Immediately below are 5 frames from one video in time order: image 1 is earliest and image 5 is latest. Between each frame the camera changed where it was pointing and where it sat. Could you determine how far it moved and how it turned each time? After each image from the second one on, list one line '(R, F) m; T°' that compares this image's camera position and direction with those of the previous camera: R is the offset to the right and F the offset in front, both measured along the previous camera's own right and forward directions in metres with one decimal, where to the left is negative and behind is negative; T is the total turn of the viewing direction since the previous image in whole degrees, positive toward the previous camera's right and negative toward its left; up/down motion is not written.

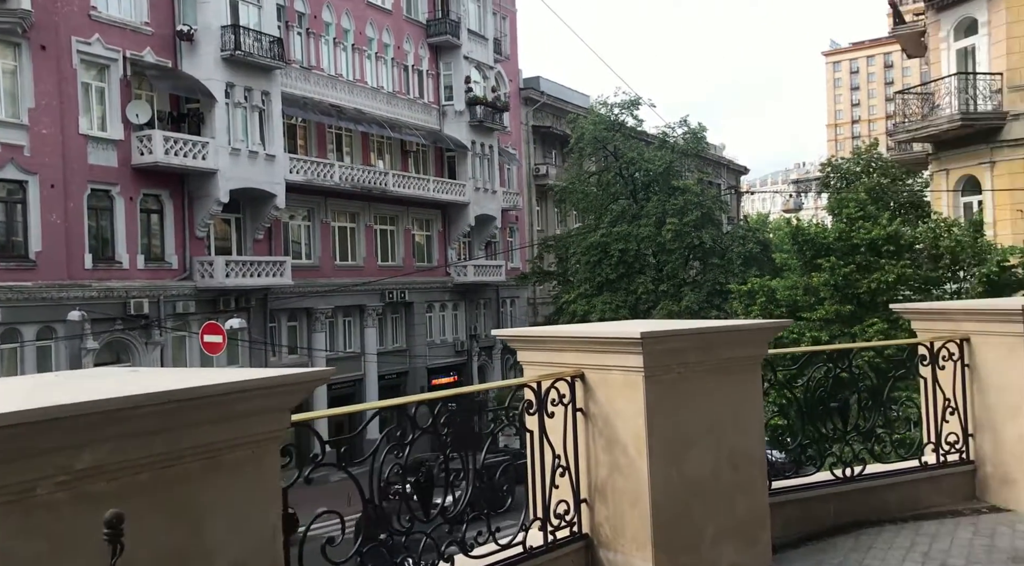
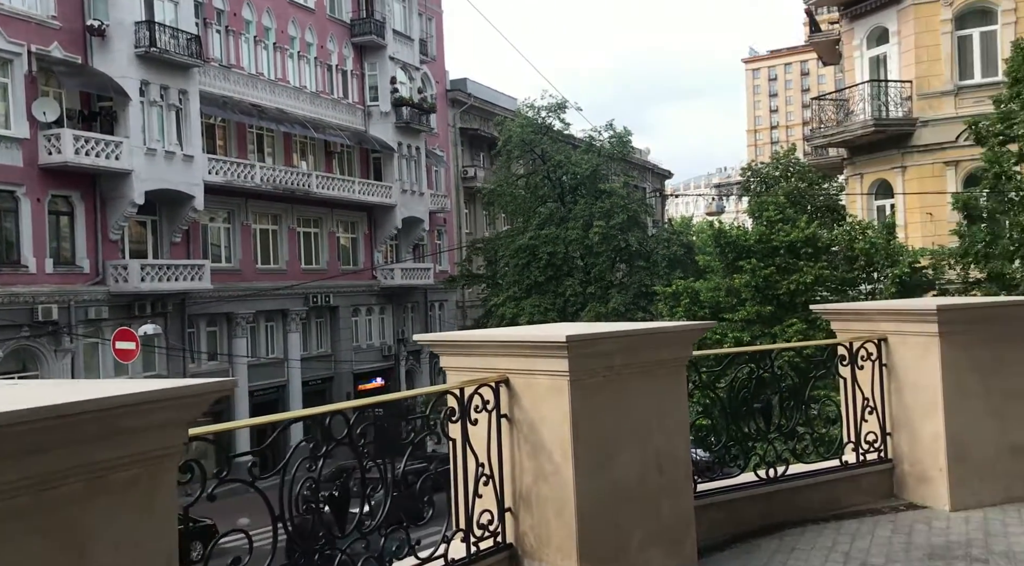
(0.0, +0.1) m; +4°
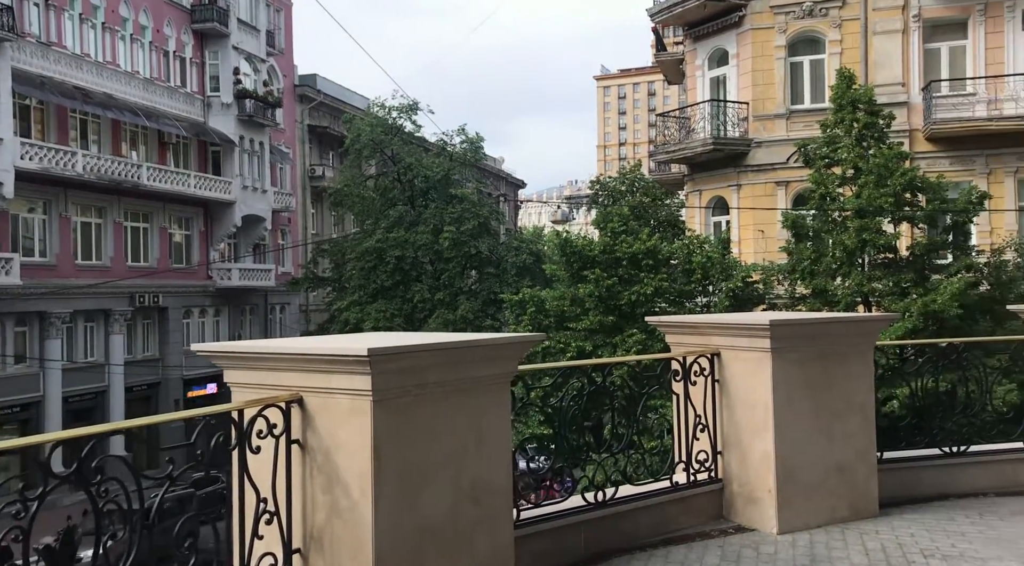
(+0.1, +0.4) m; +8°
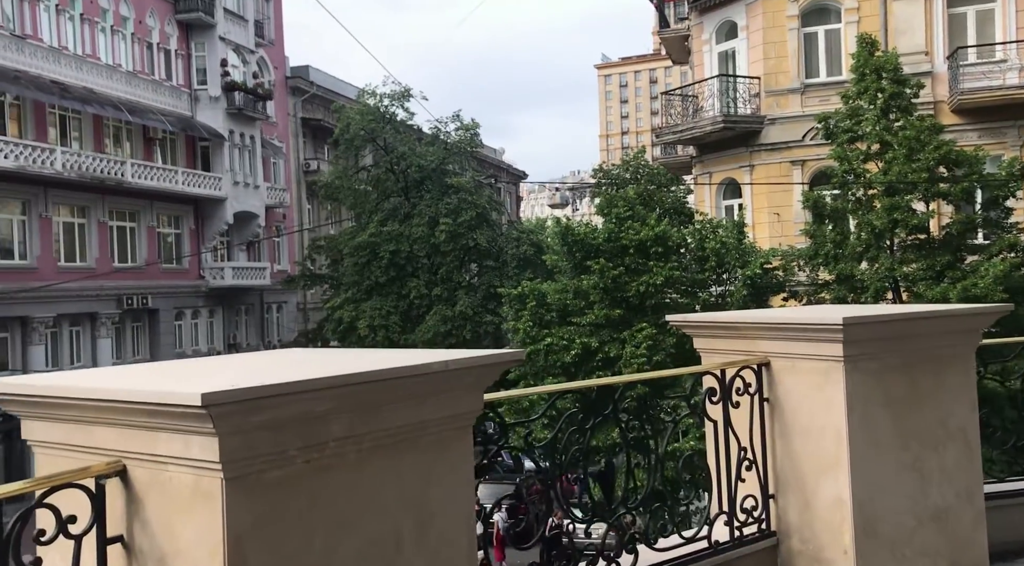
(+0.1, +1.6) m; 0°
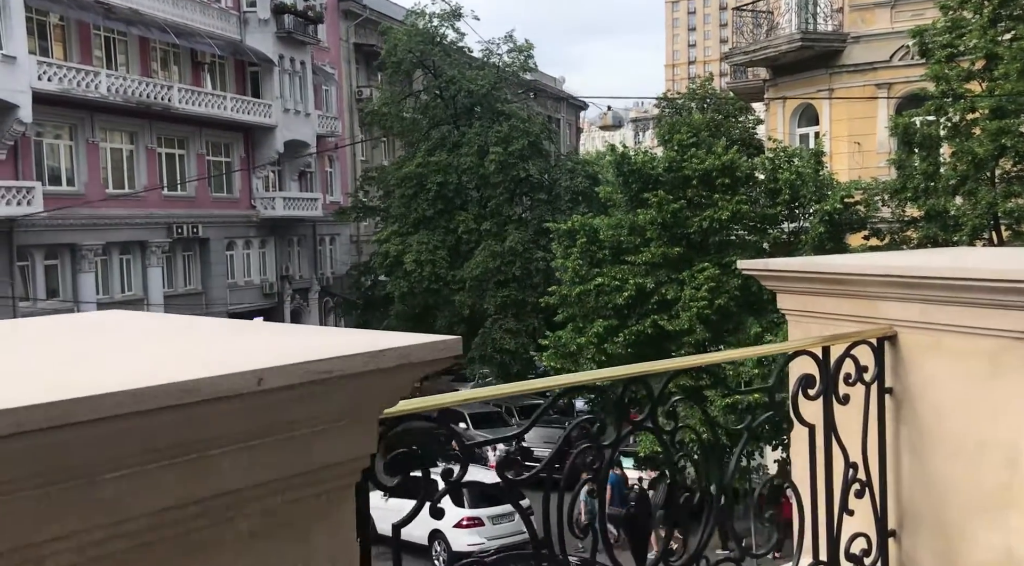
(+0.2, +1.6) m; -3°
